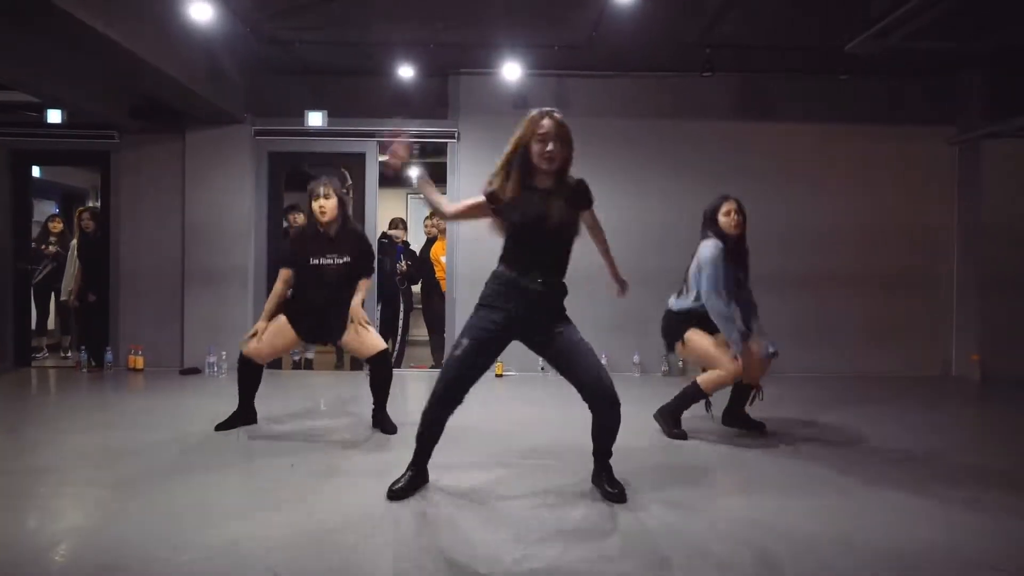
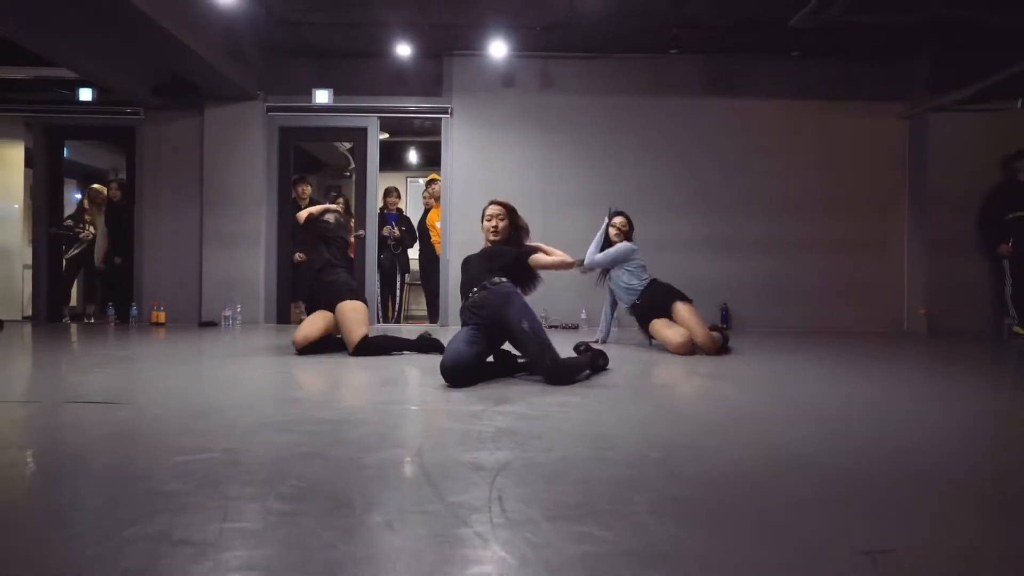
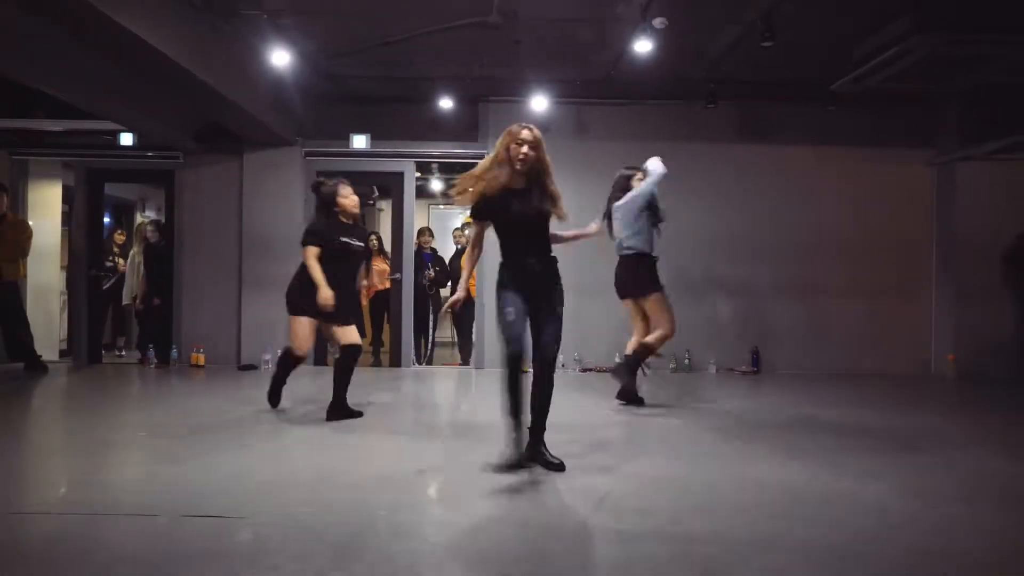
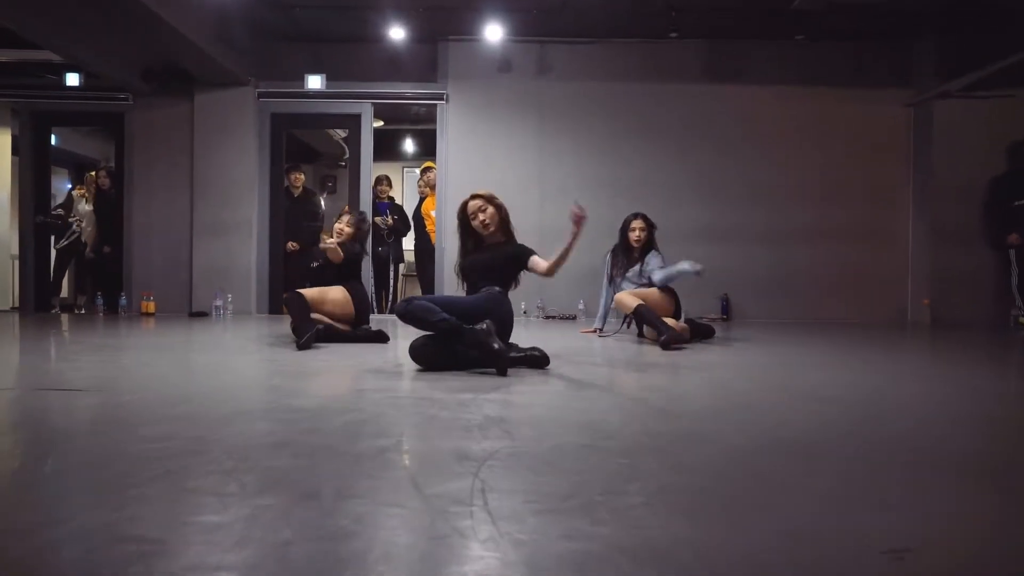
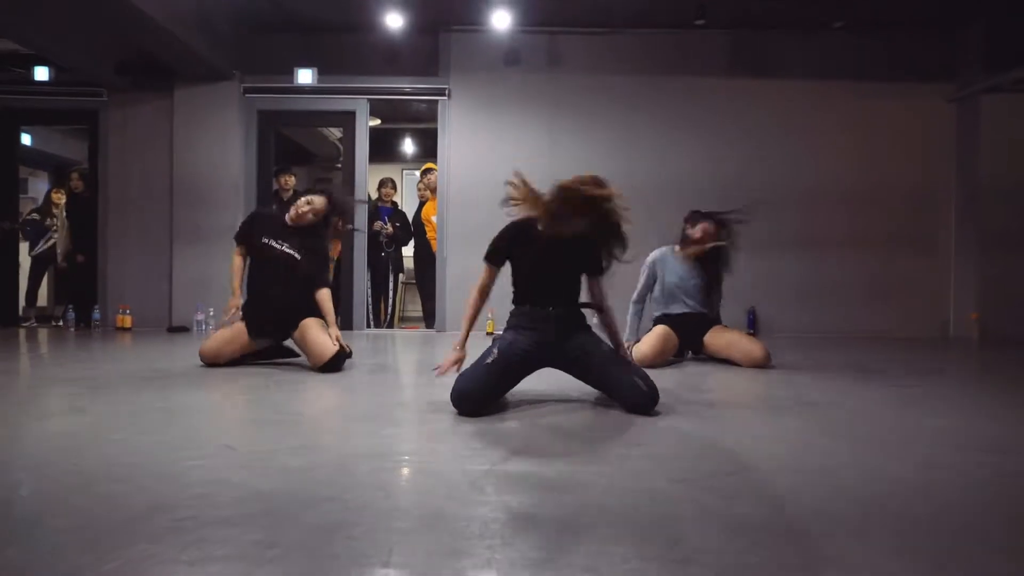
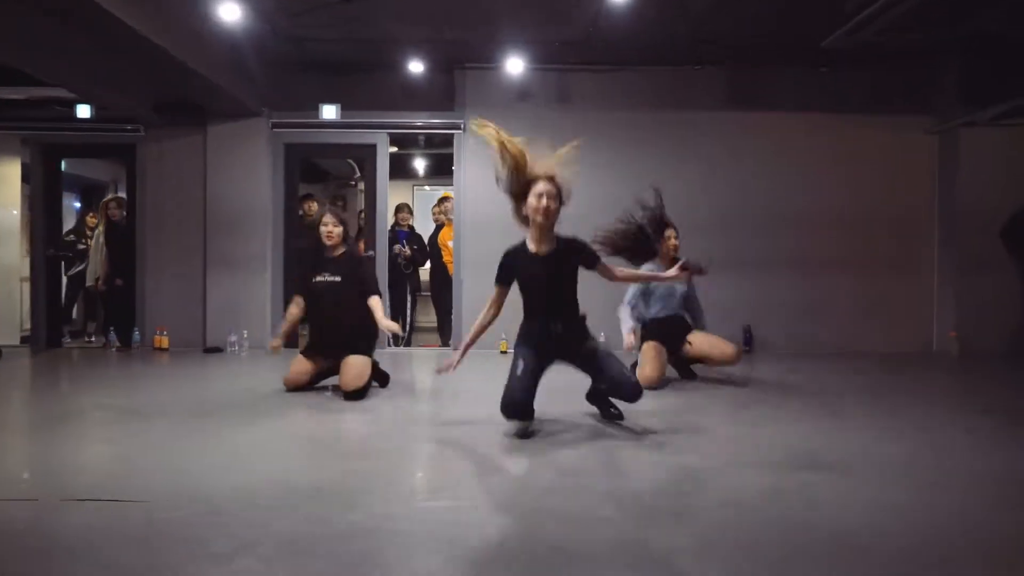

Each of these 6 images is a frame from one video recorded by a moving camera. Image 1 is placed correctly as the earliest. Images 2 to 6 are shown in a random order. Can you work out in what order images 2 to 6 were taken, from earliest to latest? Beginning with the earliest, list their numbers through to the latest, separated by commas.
3, 6, 5, 2, 4
